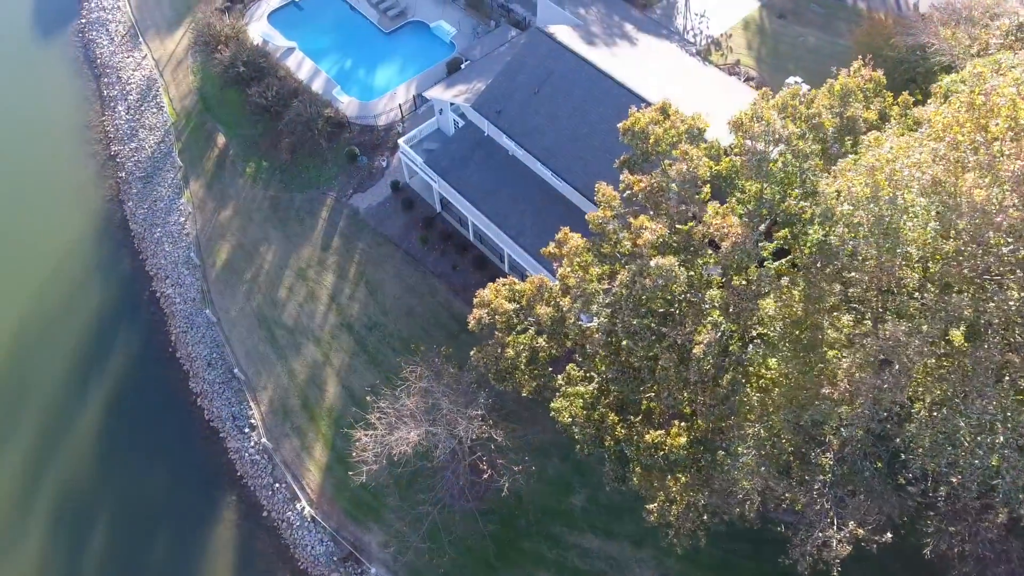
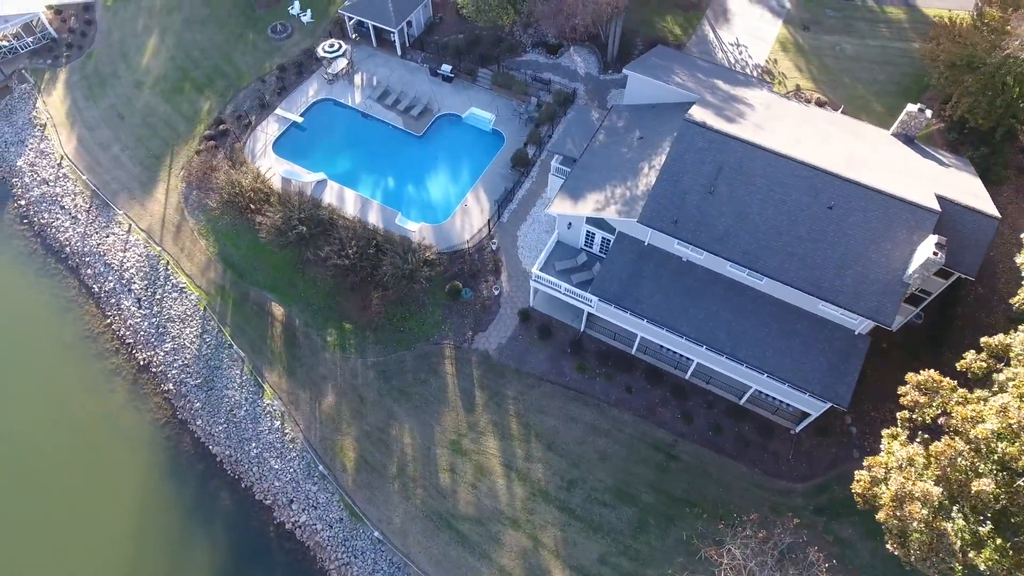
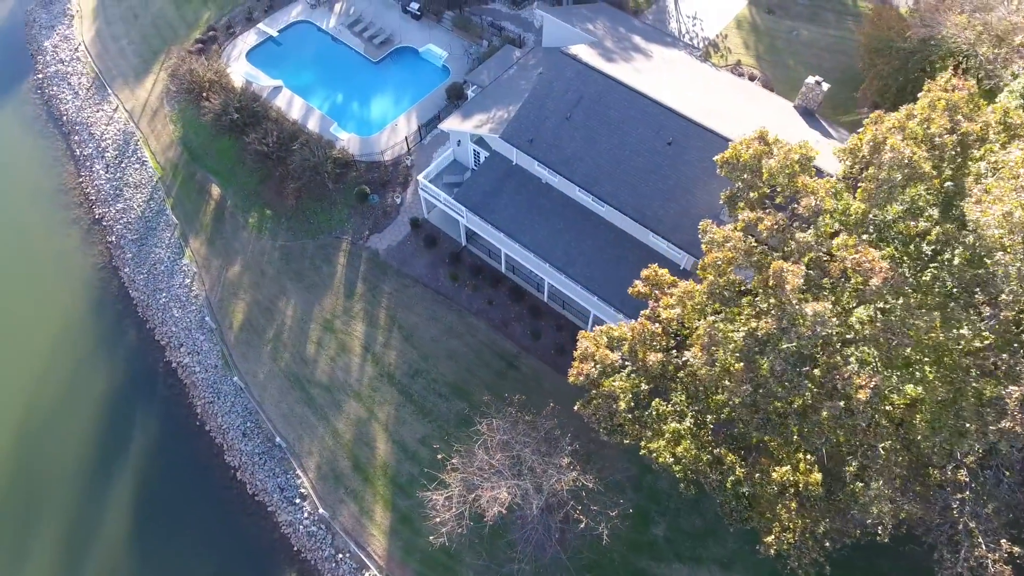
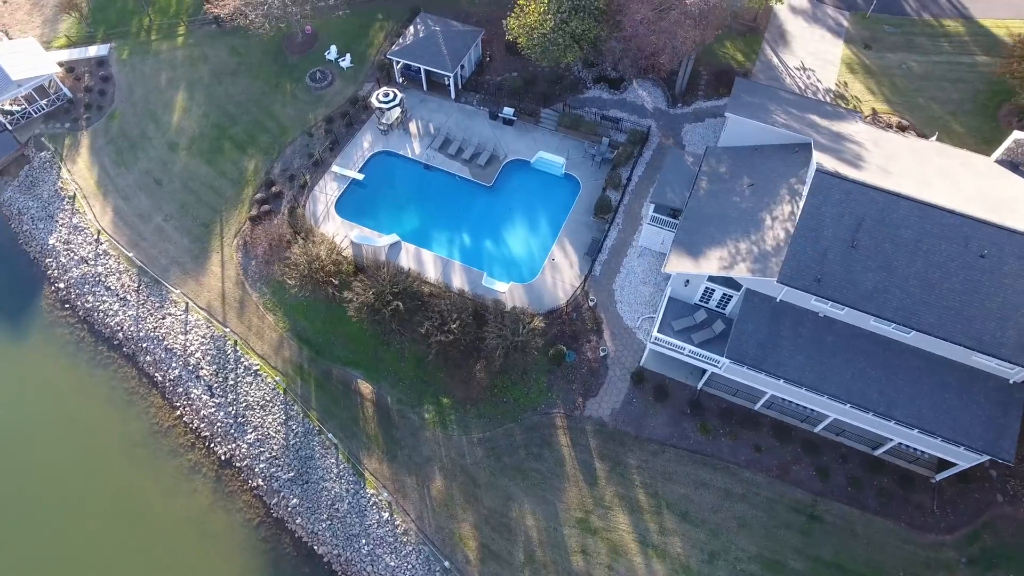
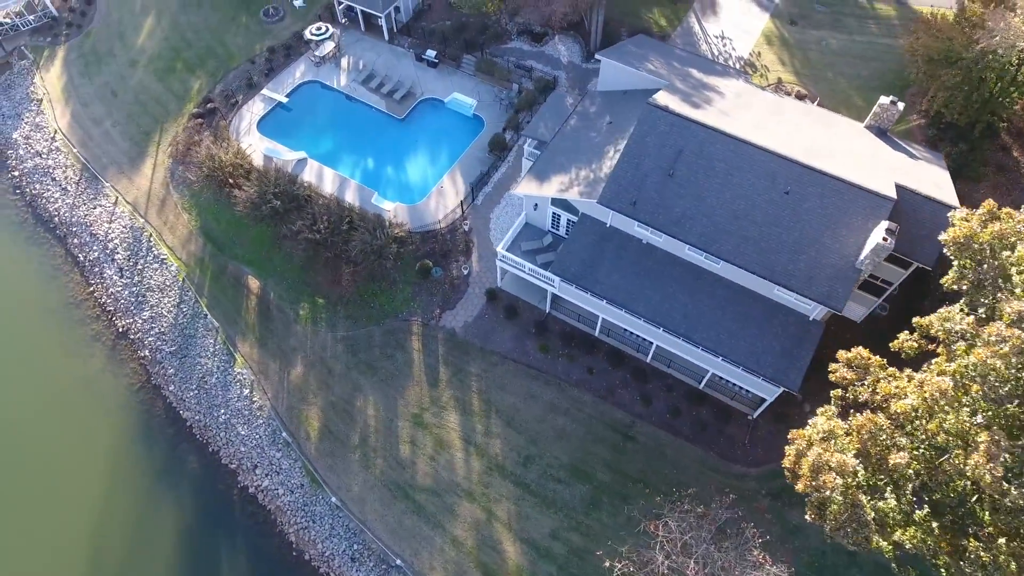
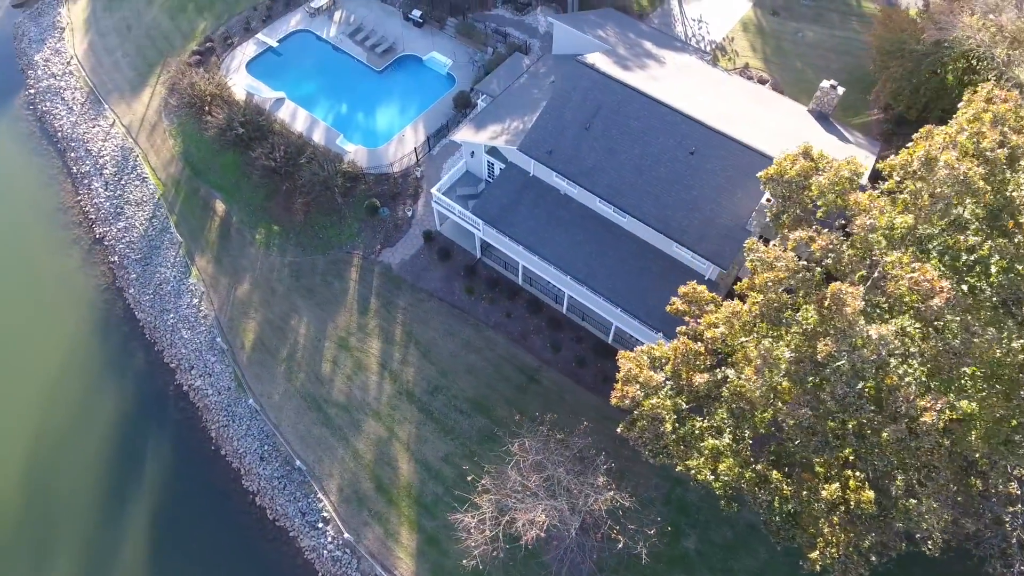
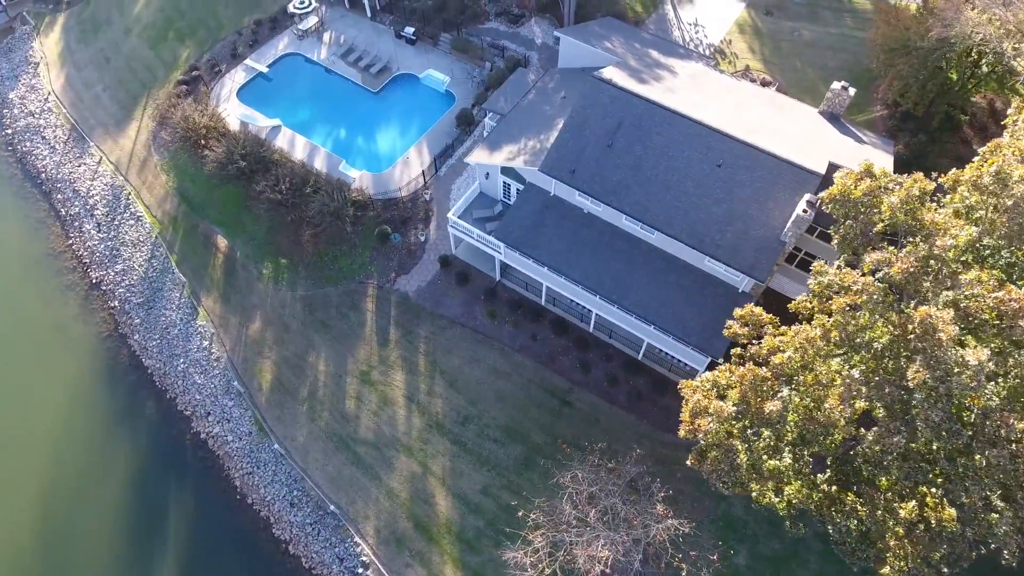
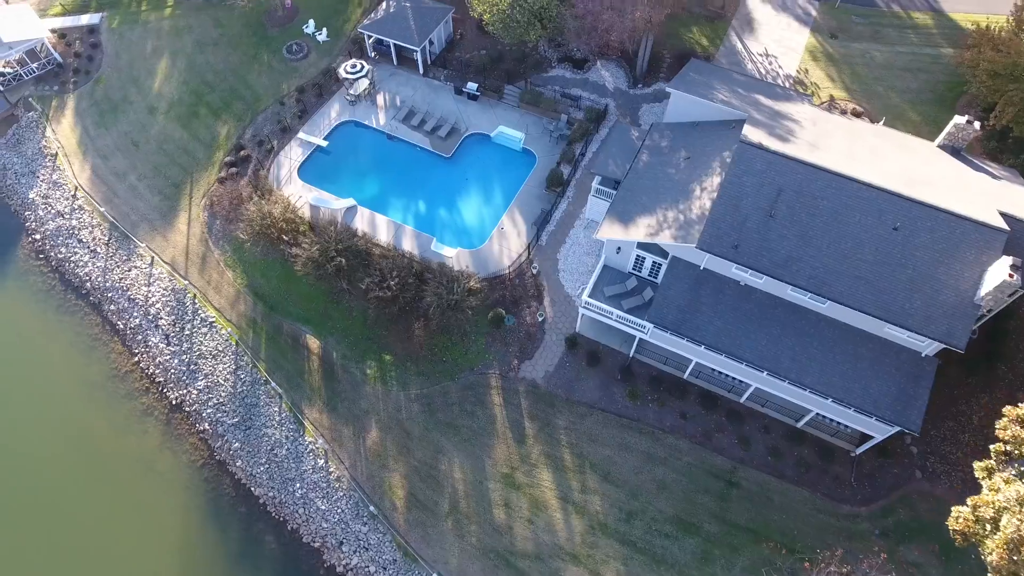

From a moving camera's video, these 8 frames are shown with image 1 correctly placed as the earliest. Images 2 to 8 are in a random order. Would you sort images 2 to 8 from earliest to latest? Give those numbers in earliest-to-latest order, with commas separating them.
3, 6, 7, 5, 2, 8, 4
